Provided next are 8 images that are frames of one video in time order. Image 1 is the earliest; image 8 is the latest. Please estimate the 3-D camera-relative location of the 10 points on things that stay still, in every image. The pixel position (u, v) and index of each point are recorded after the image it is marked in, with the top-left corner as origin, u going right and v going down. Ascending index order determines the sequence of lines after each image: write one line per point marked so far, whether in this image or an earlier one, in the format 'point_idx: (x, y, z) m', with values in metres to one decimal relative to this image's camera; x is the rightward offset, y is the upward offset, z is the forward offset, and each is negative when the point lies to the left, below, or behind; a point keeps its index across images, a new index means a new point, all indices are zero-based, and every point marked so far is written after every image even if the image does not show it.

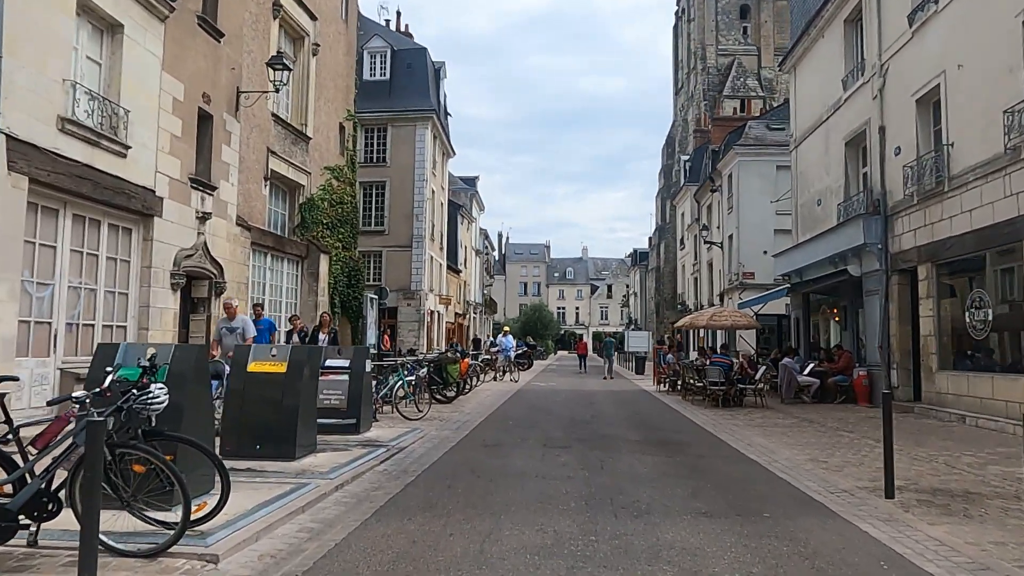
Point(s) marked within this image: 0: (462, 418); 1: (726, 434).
0: (-0.8, -2.2, +13.0) m
1: (+3.2, -2.2, +11.5) m
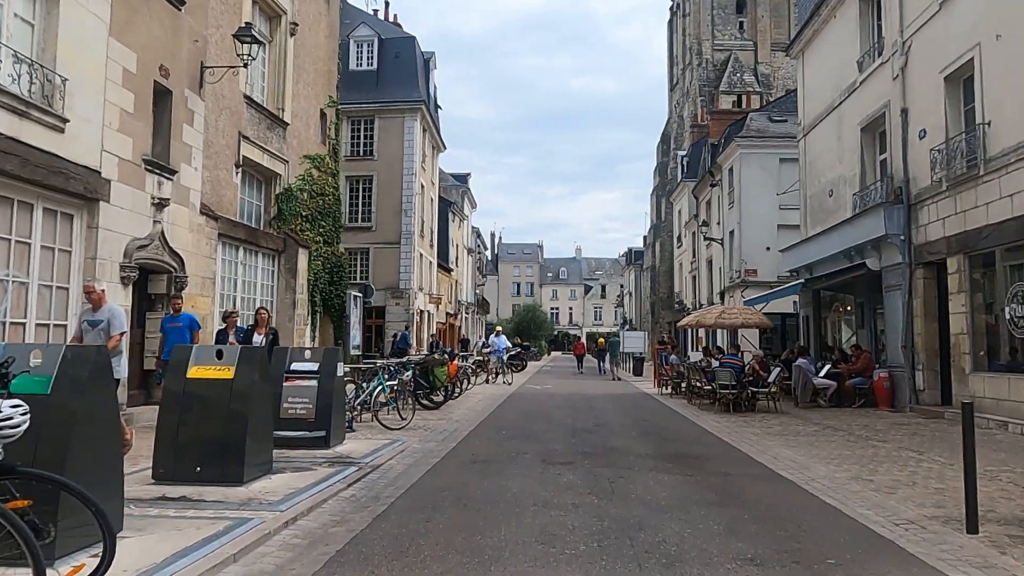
0: (-0.9, -2.1, +11.7) m
1: (+3.1, -2.1, +10.2) m
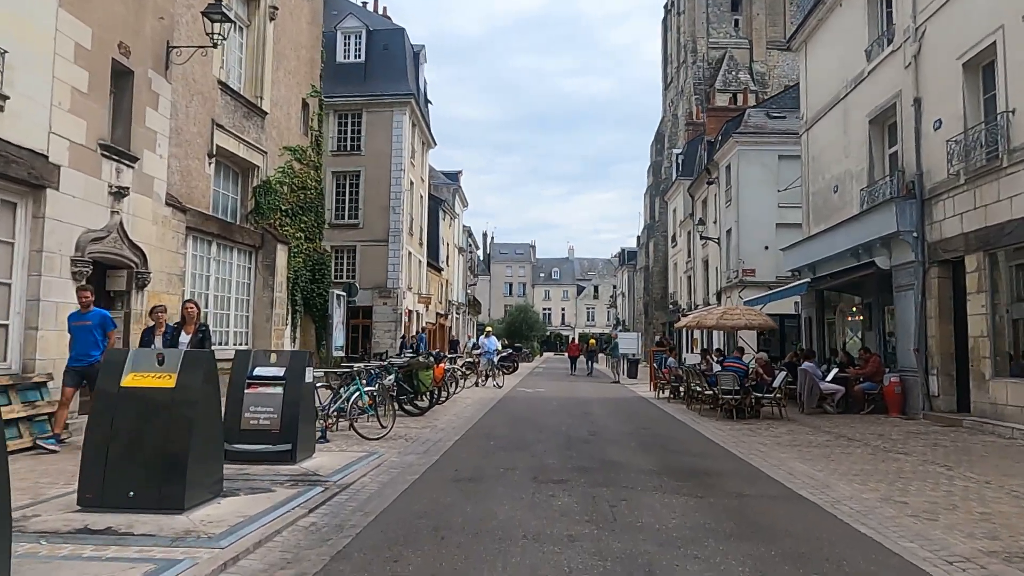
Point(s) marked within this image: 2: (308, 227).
0: (-1.1, -2.1, +10.8) m
1: (+2.9, -2.0, +9.4) m
2: (-5.0, +1.5, +18.9) m
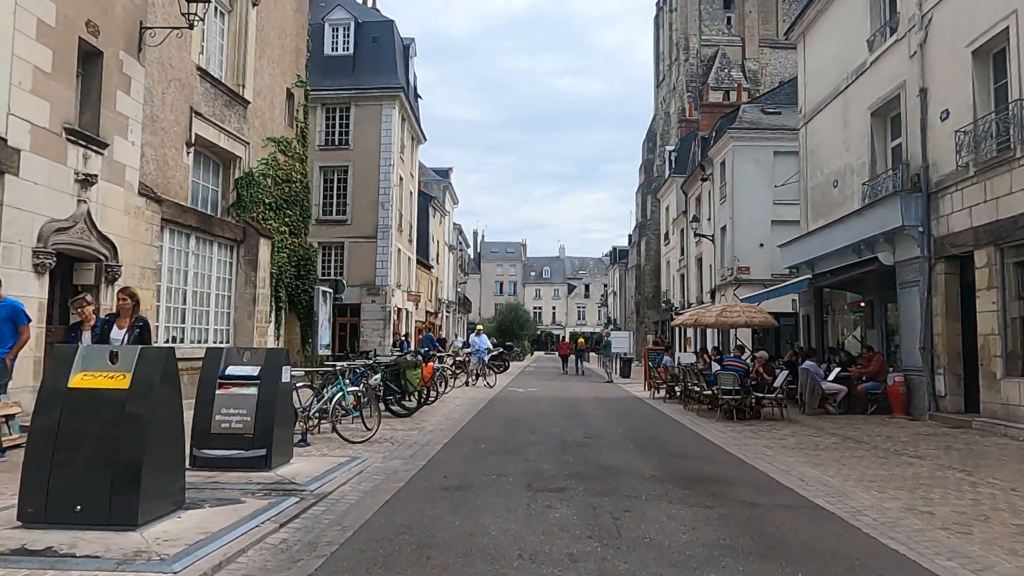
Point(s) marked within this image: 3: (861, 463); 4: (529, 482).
0: (-1.2, -2.0, +10.2) m
1: (+2.8, -2.0, +8.9) m
2: (-5.2, +1.6, +18.3) m
3: (+3.9, -2.0, +8.7) m
4: (+0.1, -1.8, +7.0) m
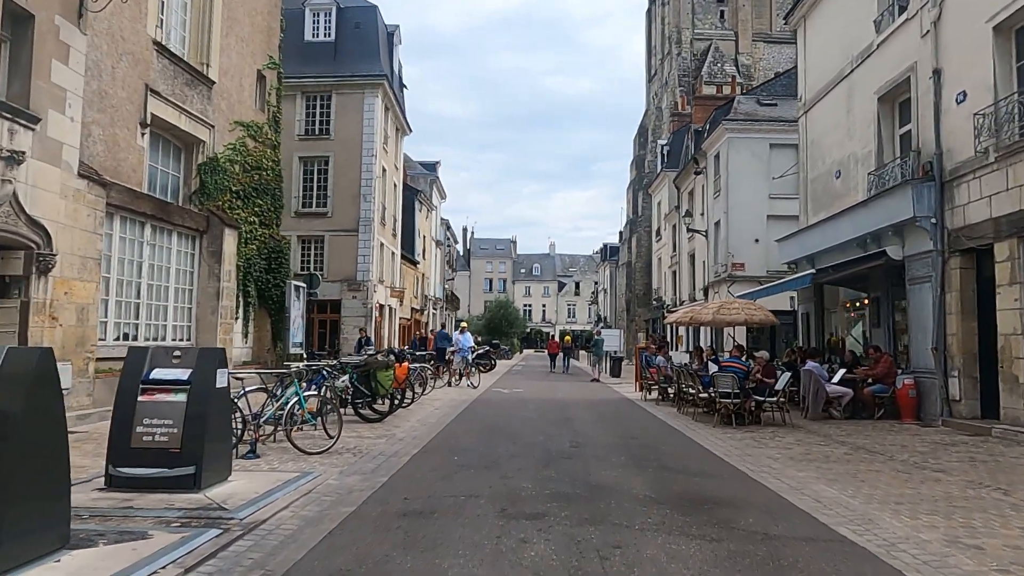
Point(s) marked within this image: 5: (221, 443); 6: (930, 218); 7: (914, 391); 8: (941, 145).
0: (-1.5, -1.9, +9.2) m
1: (+2.6, -1.9, +7.9) m
2: (-5.6, +1.7, +17.2) m
3: (+3.7, -1.9, +7.7) m
4: (-0.1, -1.7, +6.0) m
5: (-2.5, -1.3, +6.5) m
6: (+6.9, +1.2, +12.8) m
7: (+6.8, -1.7, +13.0) m
8: (+7.1, +2.4, +12.9) m
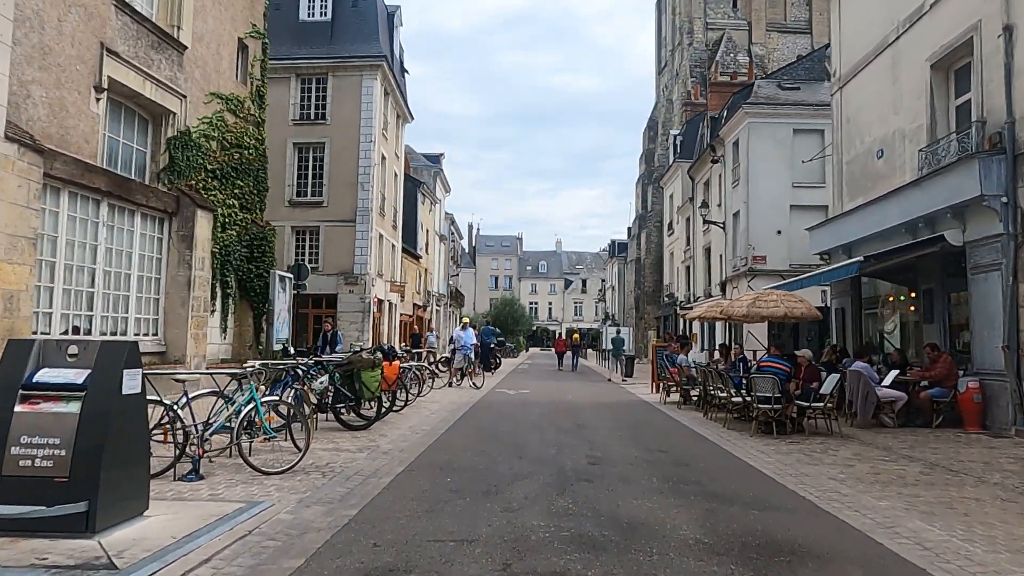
0: (-1.4, -1.7, +7.5) m
1: (+2.6, -1.8, +6.2) m
2: (-5.4, +1.9, +15.6) m
3: (+3.7, -1.8, +6.1) m
4: (0.0, -1.5, +4.4) m
5: (-2.4, -1.1, +4.9) m
6: (+7.0, +1.3, +11.1) m
7: (+6.9, -1.6, +11.3) m
8: (+7.2, +2.5, +11.2) m
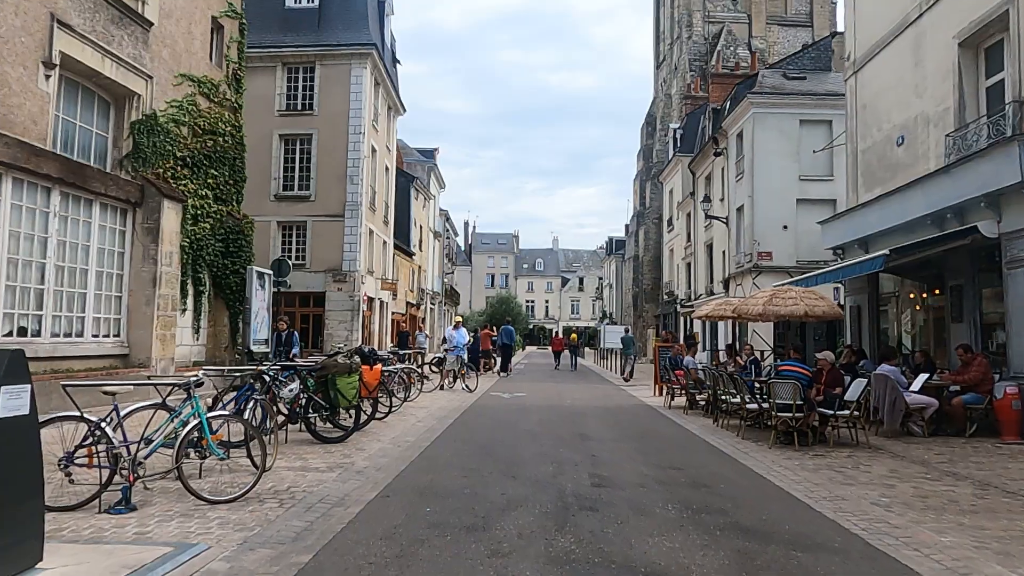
0: (-1.5, -1.7, +6.5) m
1: (+2.6, -1.7, +5.2) m
2: (-5.5, +2.0, +14.5) m
3: (+3.7, -1.7, +5.0) m
4: (-0.1, -1.5, +3.3) m
5: (-2.5, -1.1, +3.9) m
6: (+6.9, +1.4, +10.1) m
7: (+6.8, -1.5, +10.3) m
8: (+7.1, +2.6, +10.2) m
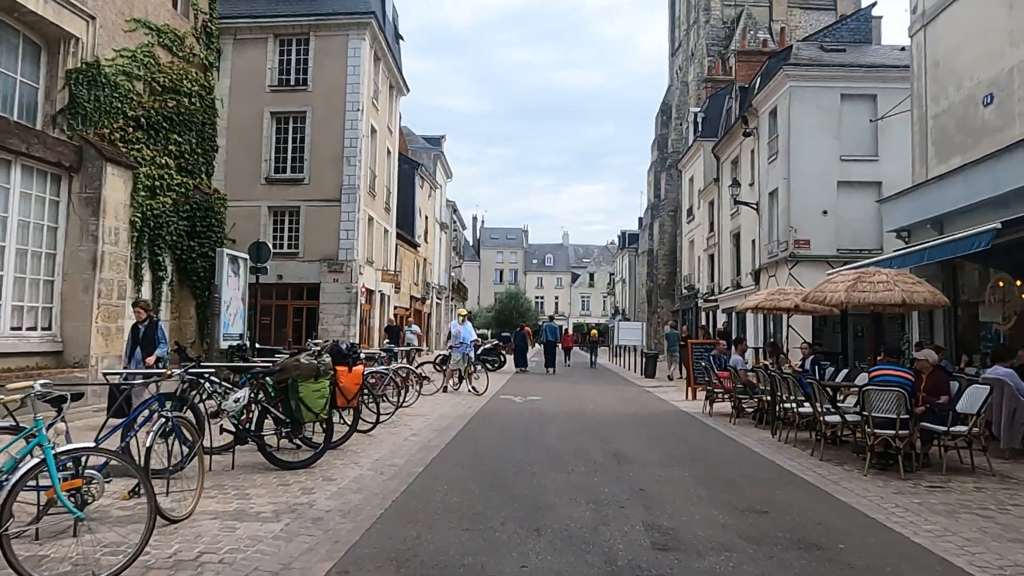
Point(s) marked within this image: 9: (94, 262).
0: (-1.3, -1.5, +4.3) m
1: (+2.7, -1.5, +2.9) m
2: (-5.3, +2.2, +12.3) m
3: (+3.8, -1.5, +2.8) m
4: (0.0, -1.3, +1.1) m
5: (-2.4, -0.9, +1.7) m
6: (+7.1, +1.6, +7.8) m
7: (+7.0, -1.3, +8.0) m
8: (+7.3, +2.8, +7.9) m
9: (-5.5, +0.3, +10.1) m
